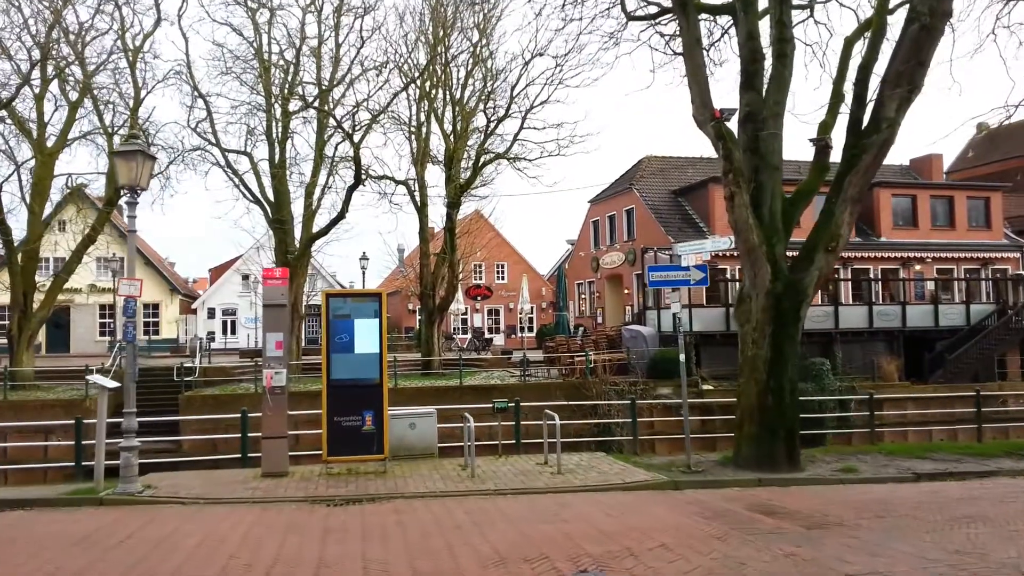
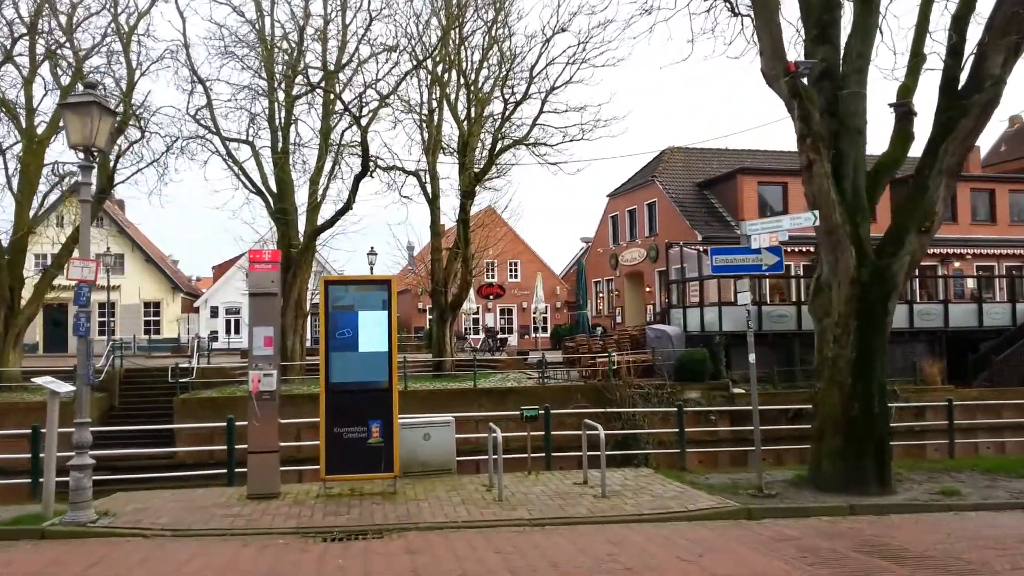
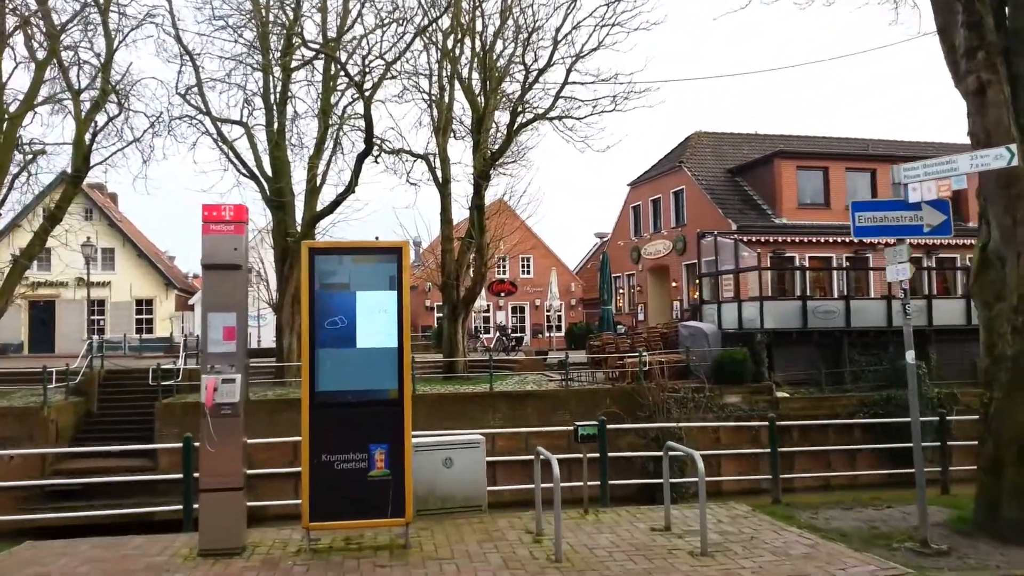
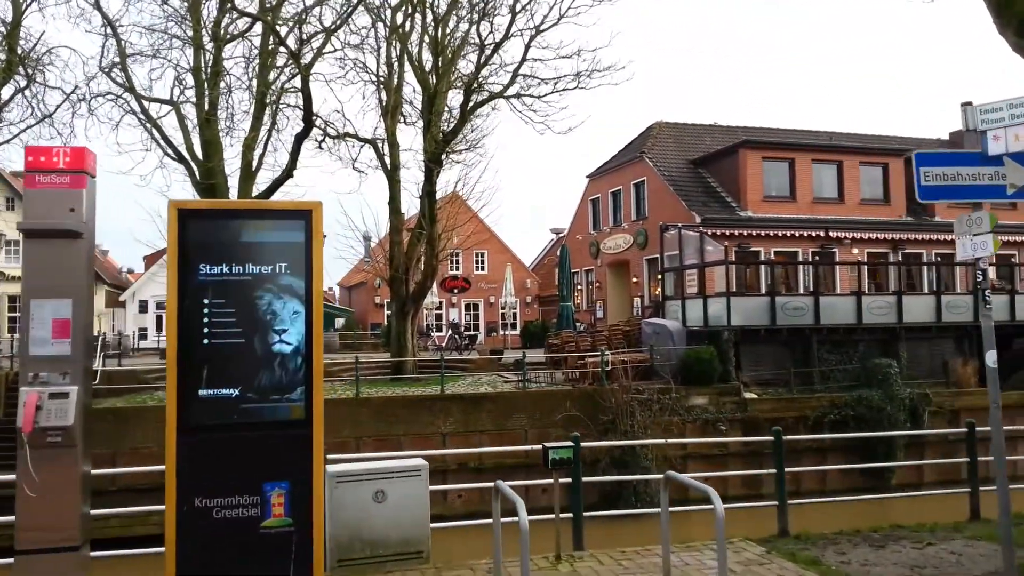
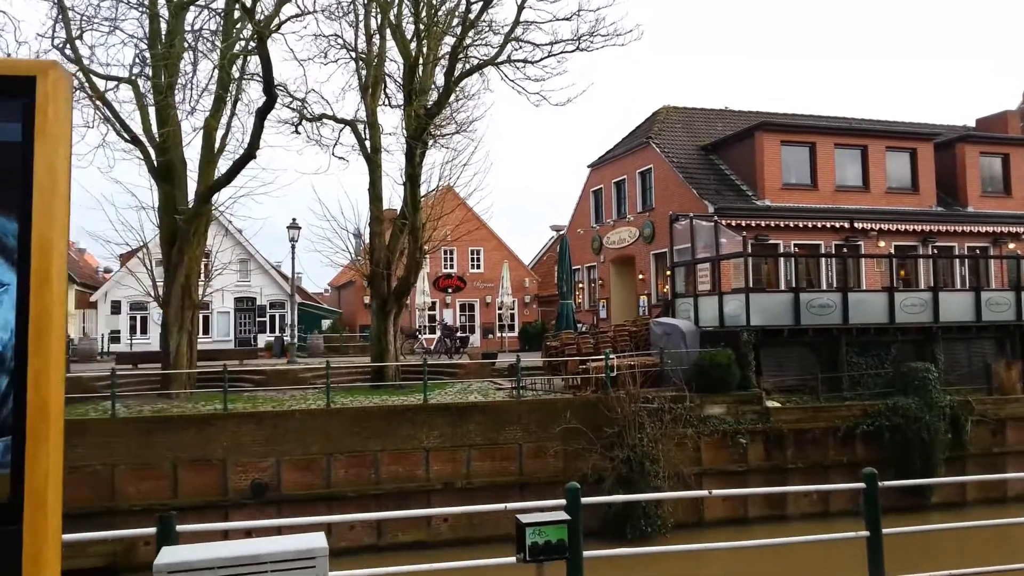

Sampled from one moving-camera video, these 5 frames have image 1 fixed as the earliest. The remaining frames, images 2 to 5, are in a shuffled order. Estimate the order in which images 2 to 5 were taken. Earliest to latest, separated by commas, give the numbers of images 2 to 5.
2, 3, 4, 5
